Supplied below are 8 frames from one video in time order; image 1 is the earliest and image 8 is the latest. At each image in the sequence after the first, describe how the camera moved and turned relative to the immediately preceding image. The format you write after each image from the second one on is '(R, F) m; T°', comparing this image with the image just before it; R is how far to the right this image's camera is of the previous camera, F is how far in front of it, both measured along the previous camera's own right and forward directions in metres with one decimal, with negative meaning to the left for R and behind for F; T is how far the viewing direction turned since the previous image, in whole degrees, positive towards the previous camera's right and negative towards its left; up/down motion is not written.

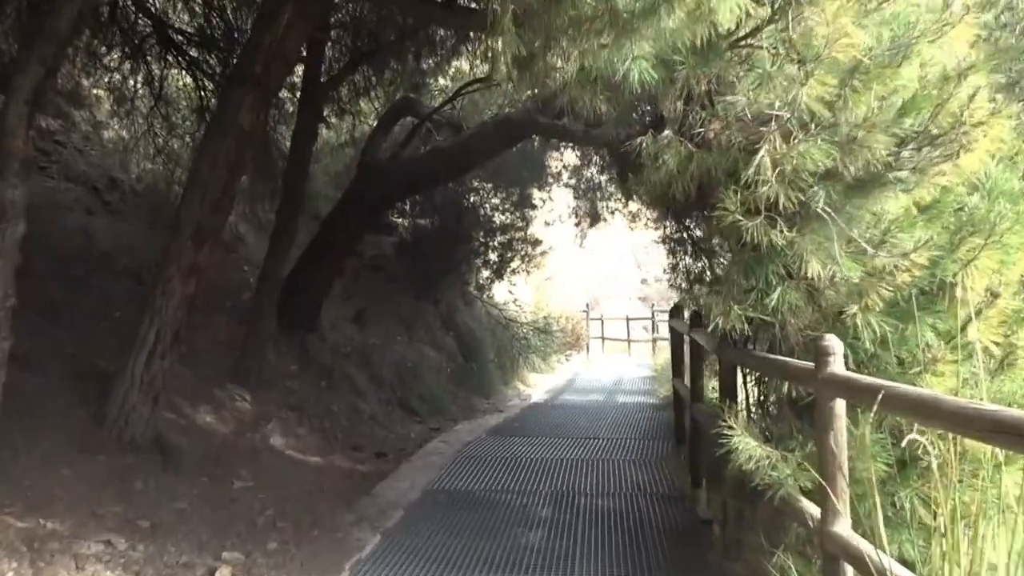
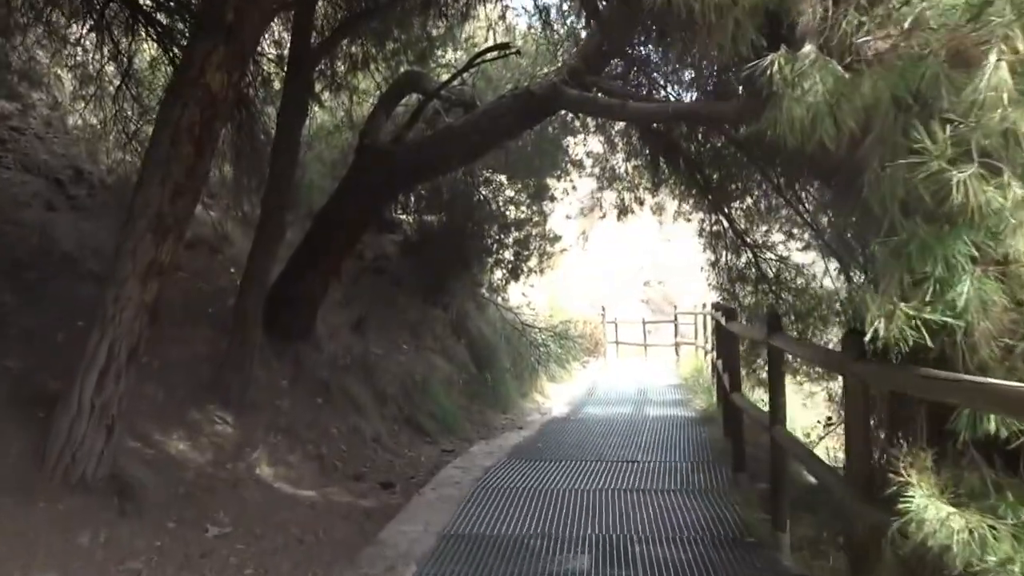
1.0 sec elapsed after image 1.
(-0.2, +1.0) m; 0°
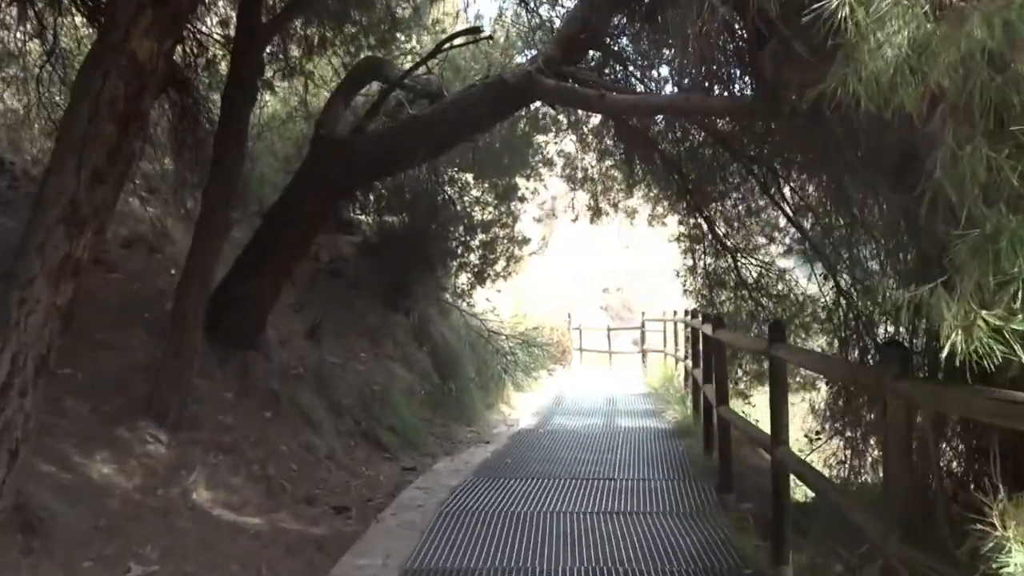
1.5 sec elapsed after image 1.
(-0.1, +0.5) m; +3°
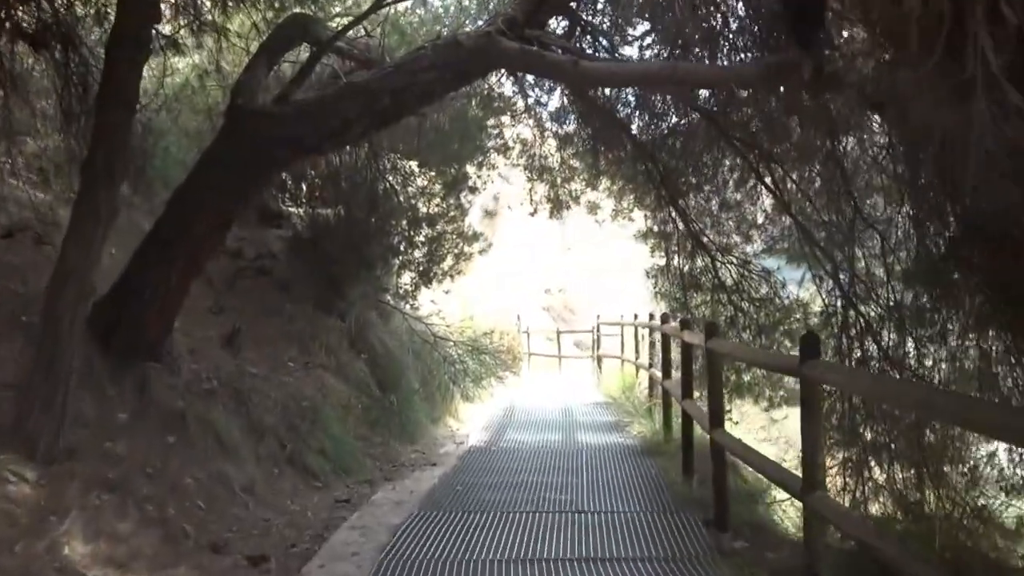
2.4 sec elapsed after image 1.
(-0.1, +0.9) m; +4°
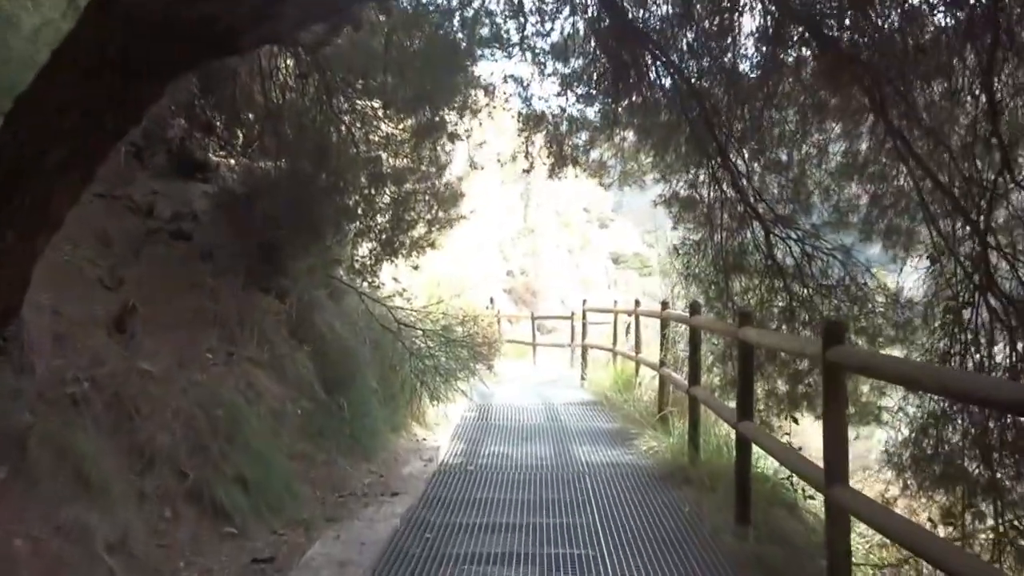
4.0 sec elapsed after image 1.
(-0.2, +1.7) m; +3°
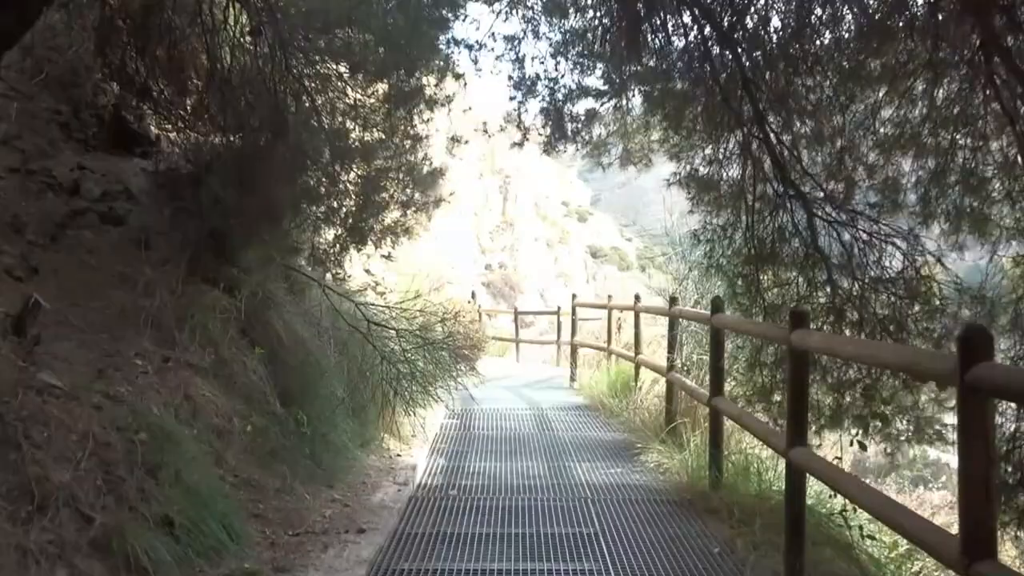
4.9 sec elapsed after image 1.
(-0.1, +0.9) m; +2°
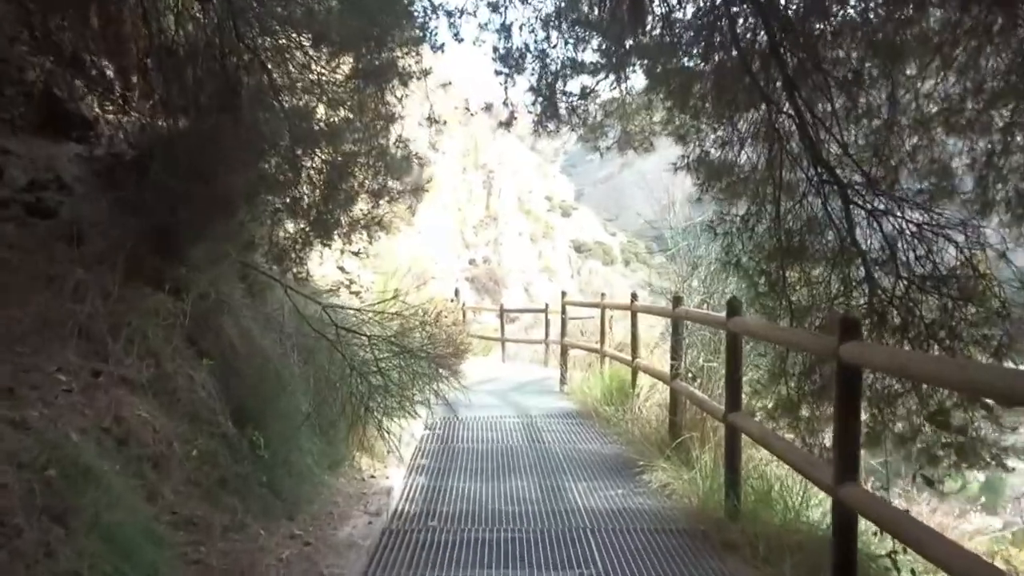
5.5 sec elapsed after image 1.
(0.0, +0.7) m; +1°
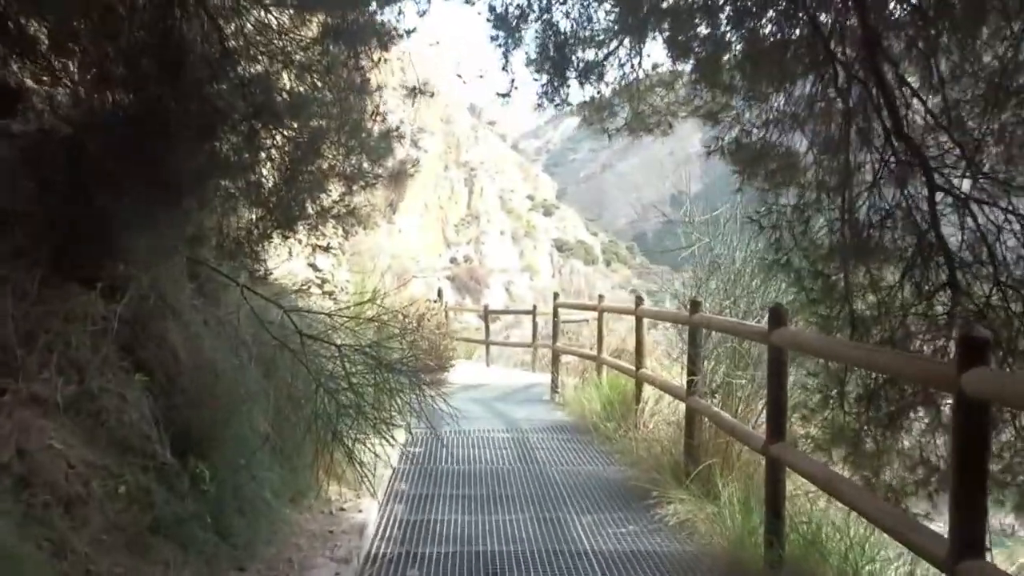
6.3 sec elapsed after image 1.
(-0.1, +0.7) m; +1°
